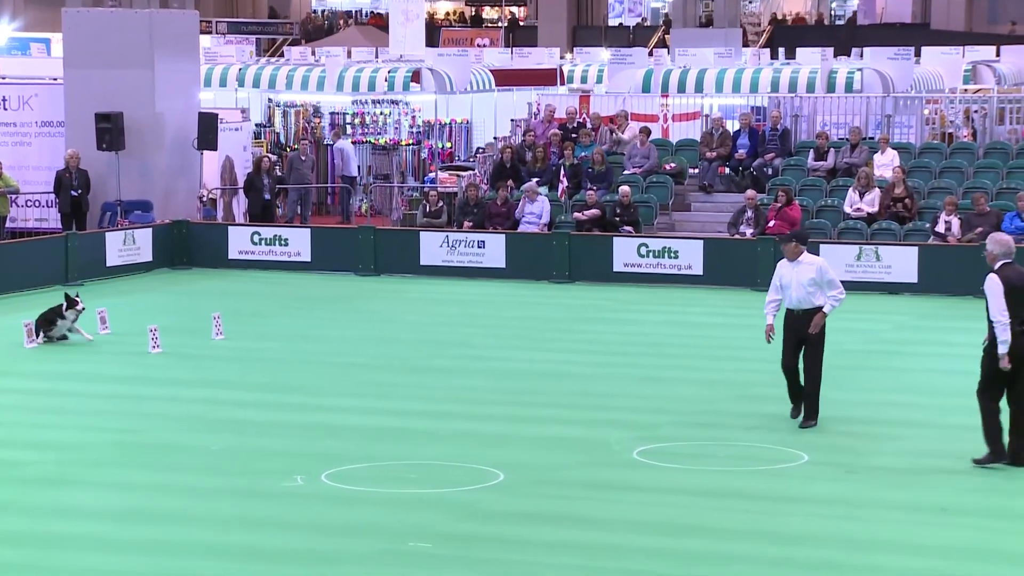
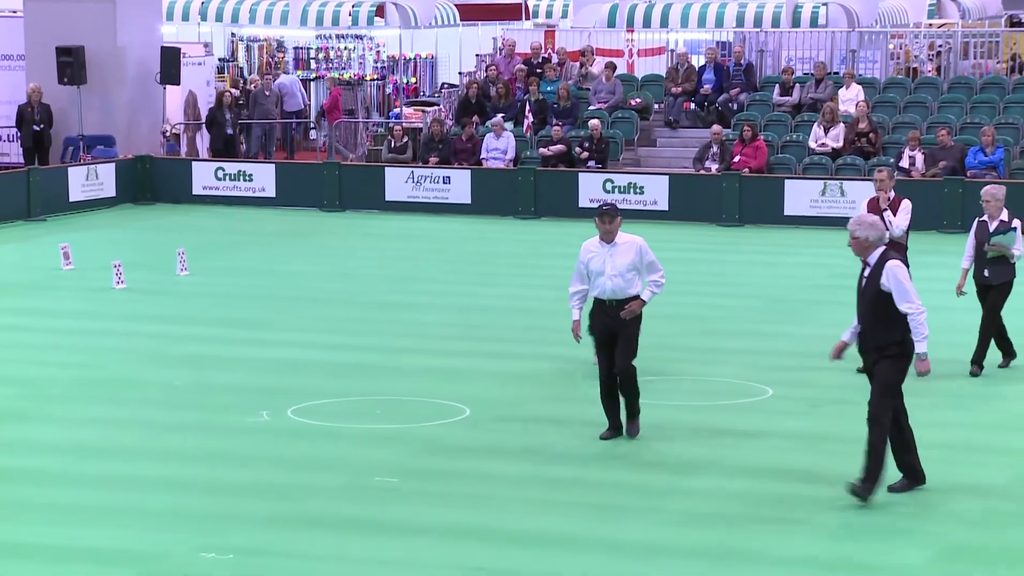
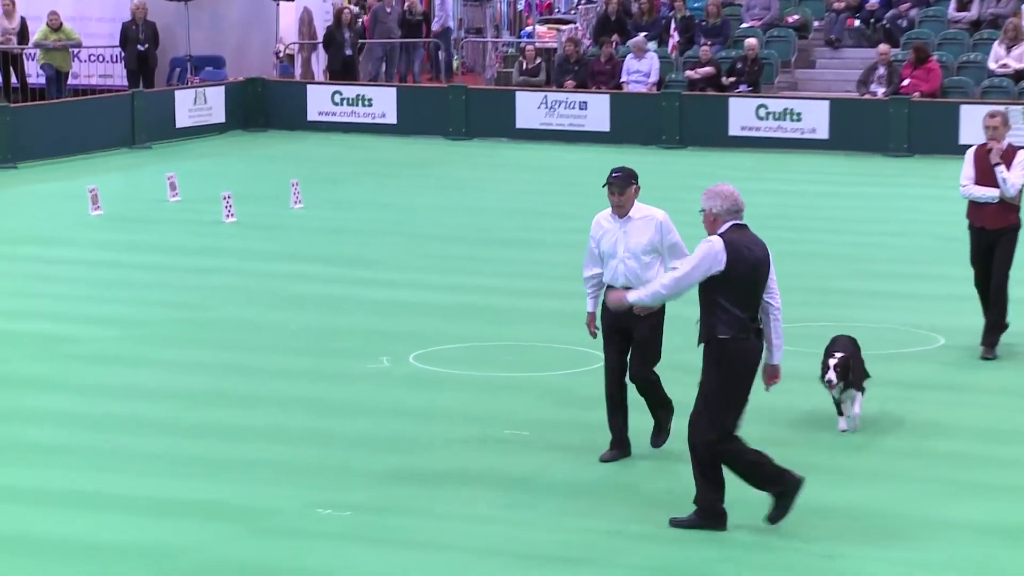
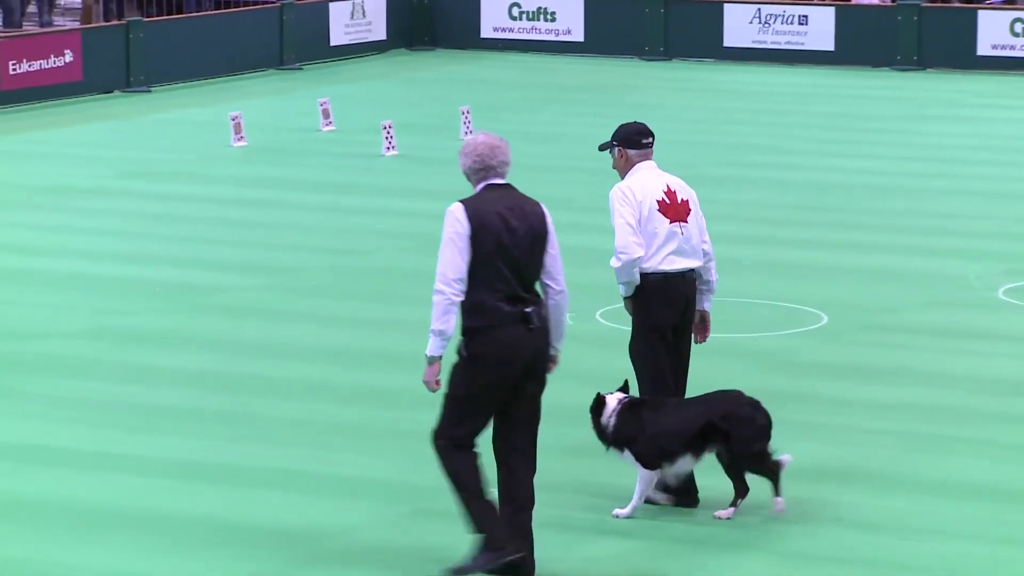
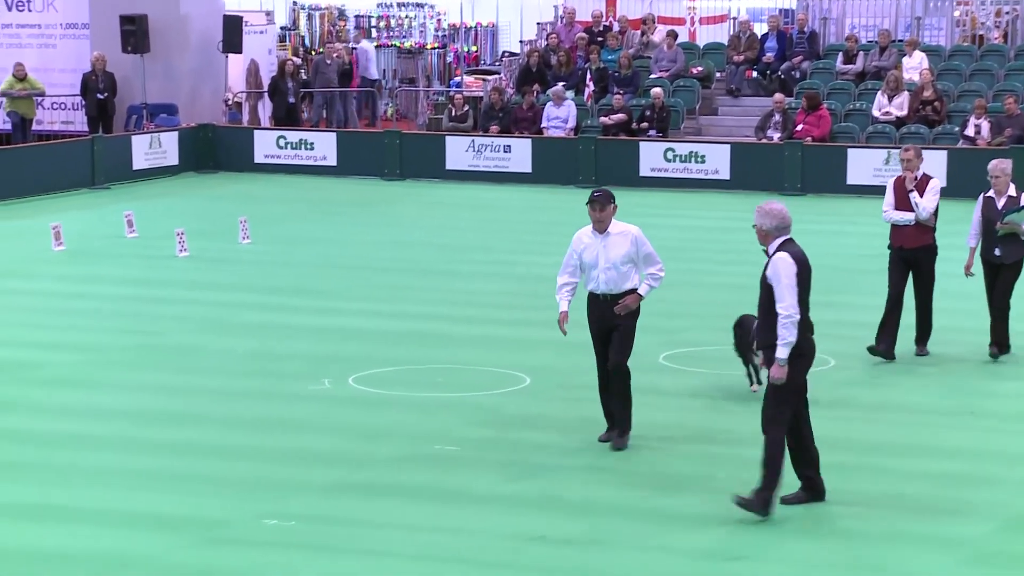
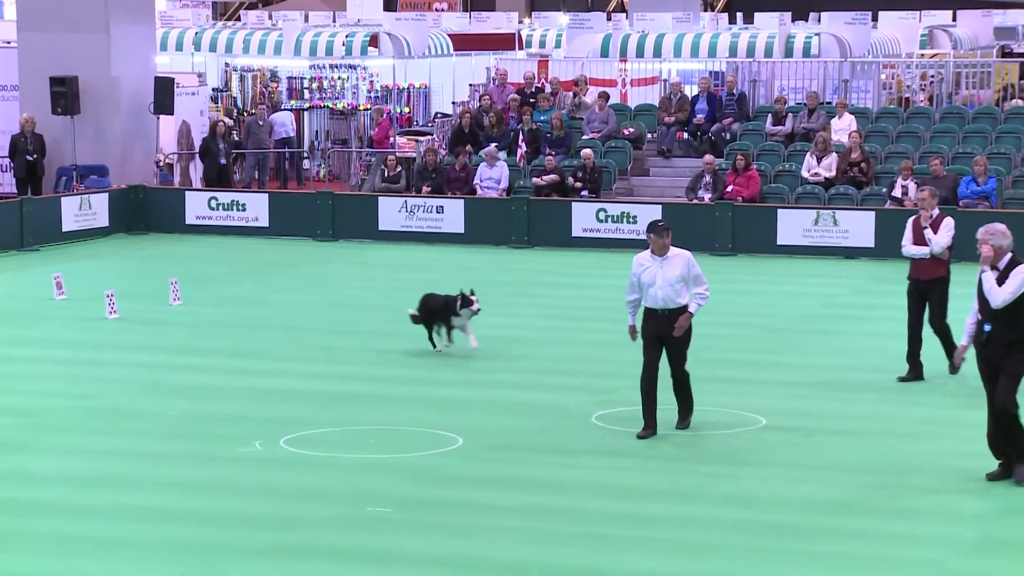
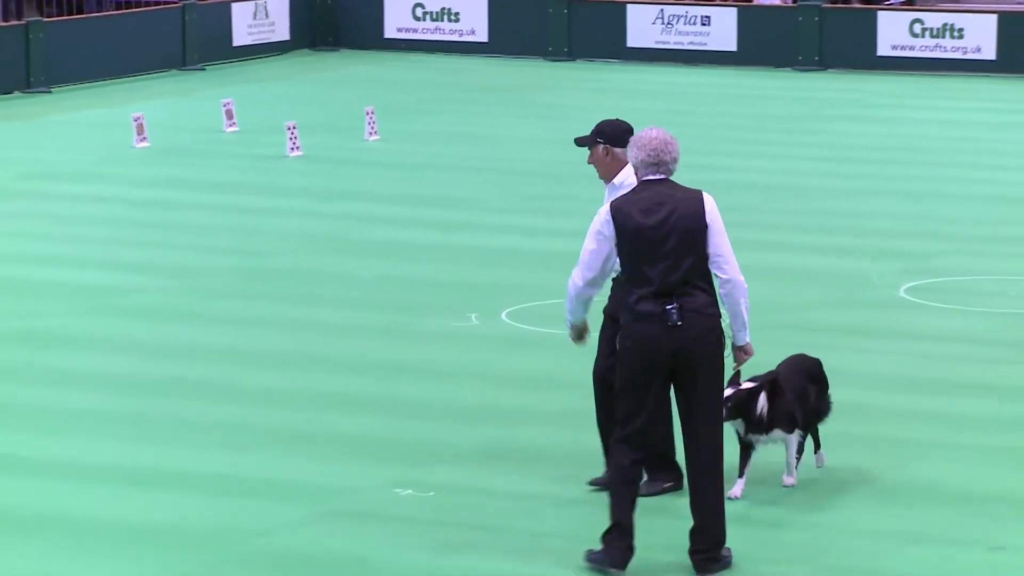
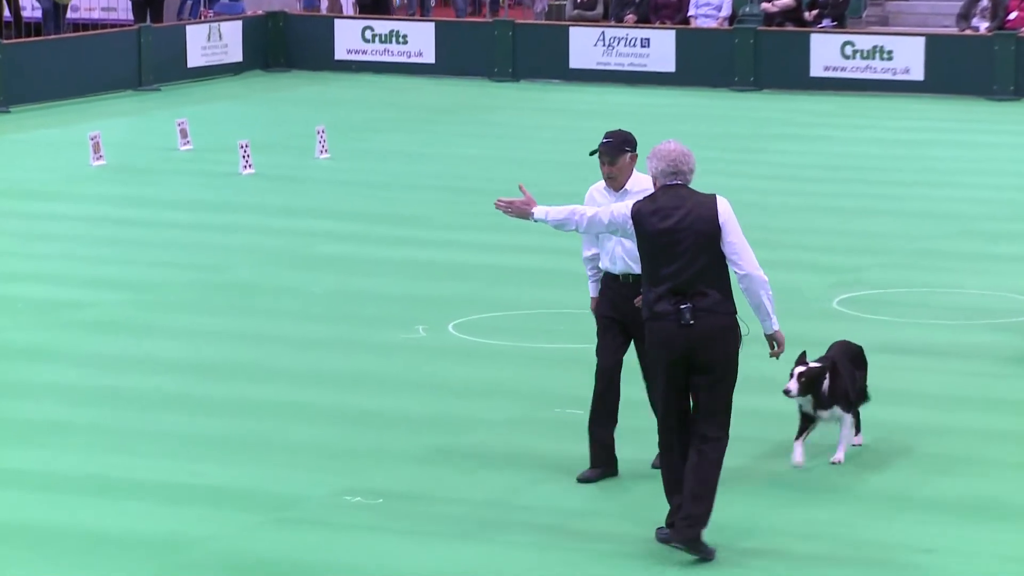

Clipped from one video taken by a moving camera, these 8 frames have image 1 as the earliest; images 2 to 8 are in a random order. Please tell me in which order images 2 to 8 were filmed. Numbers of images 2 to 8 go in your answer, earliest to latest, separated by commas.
6, 2, 5, 3, 8, 7, 4
